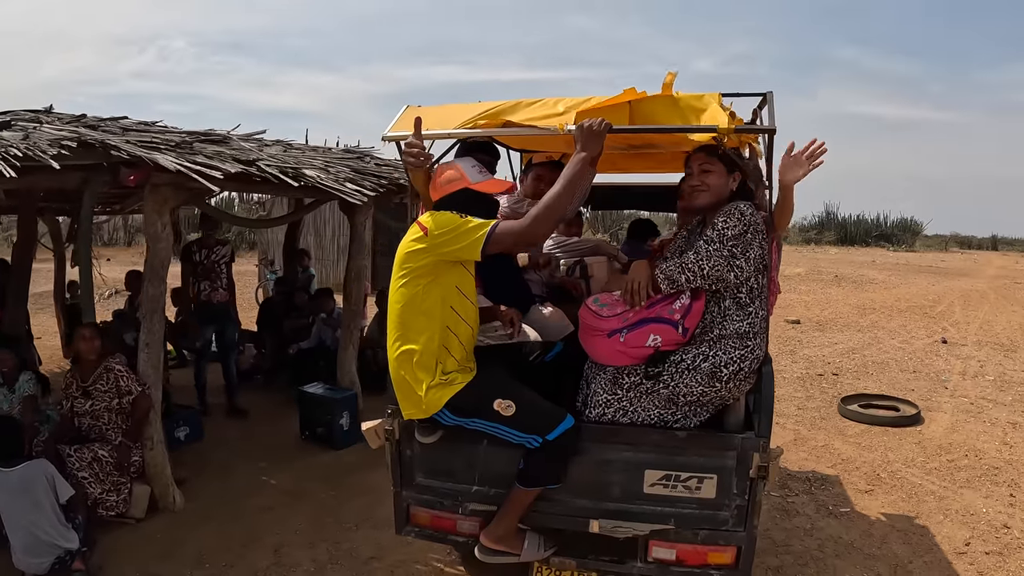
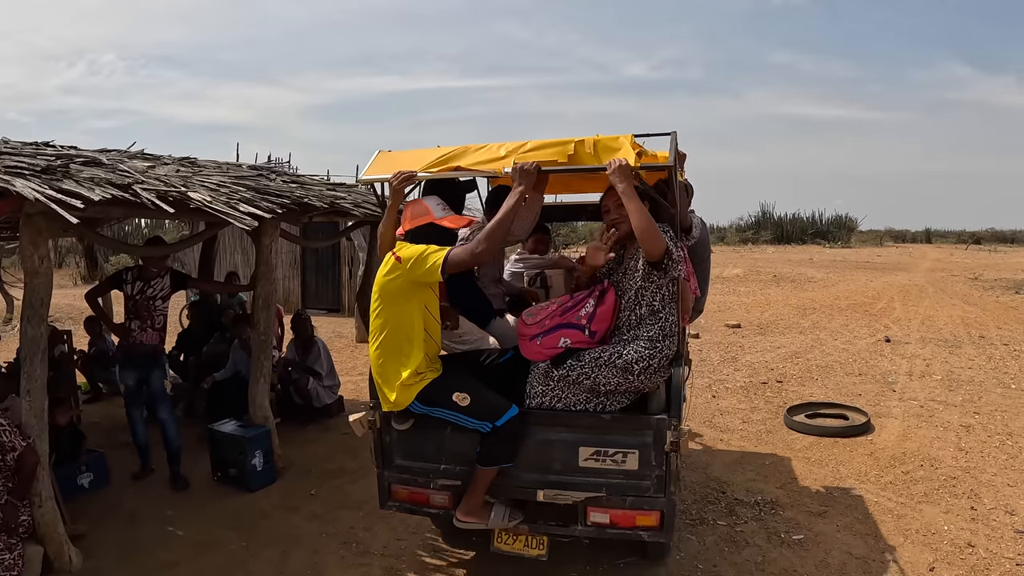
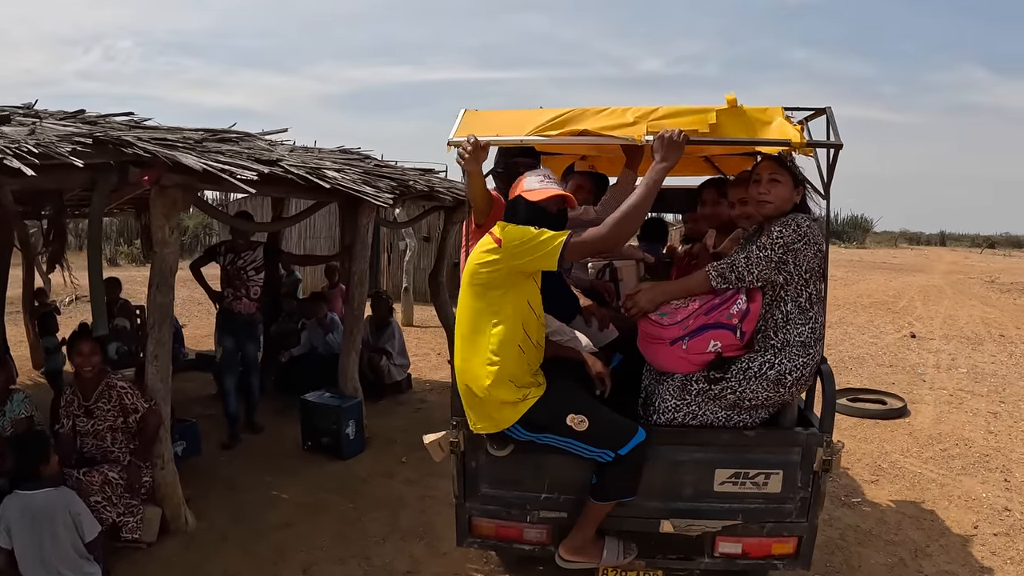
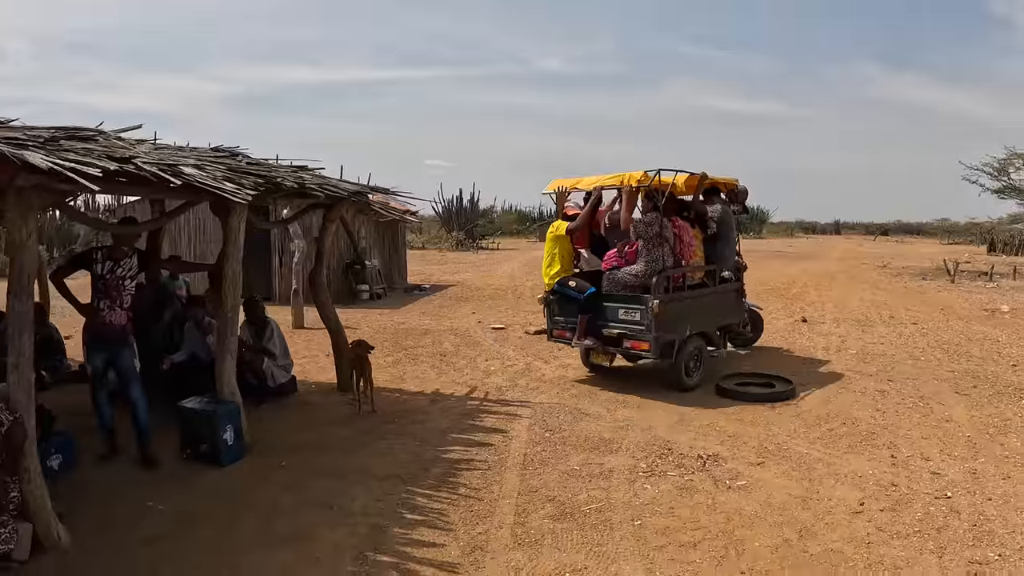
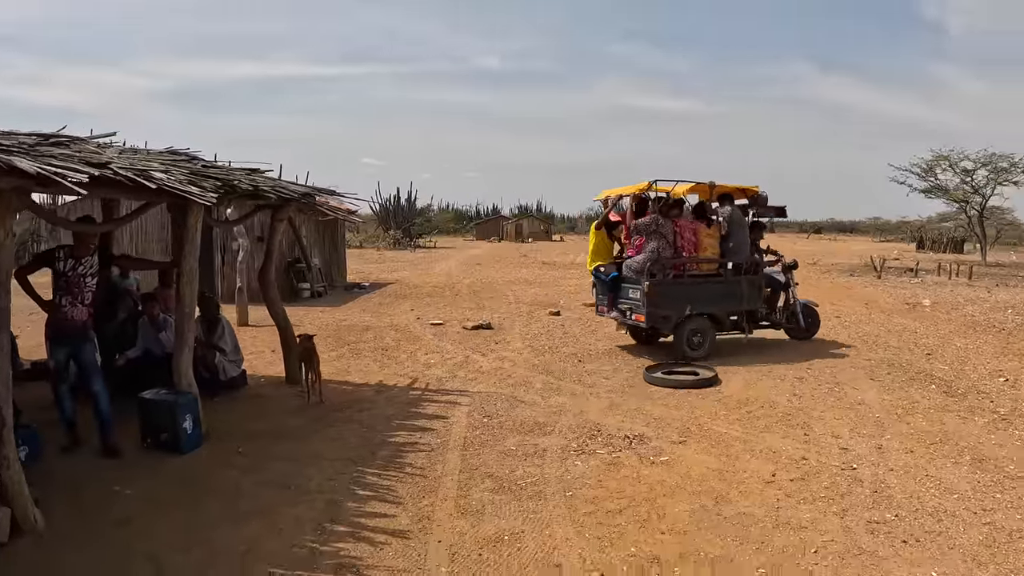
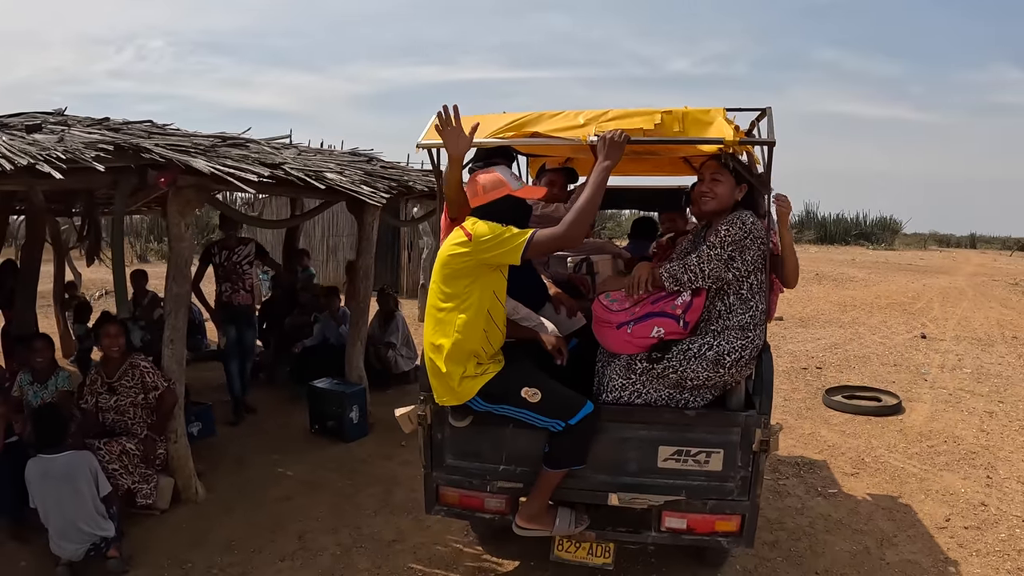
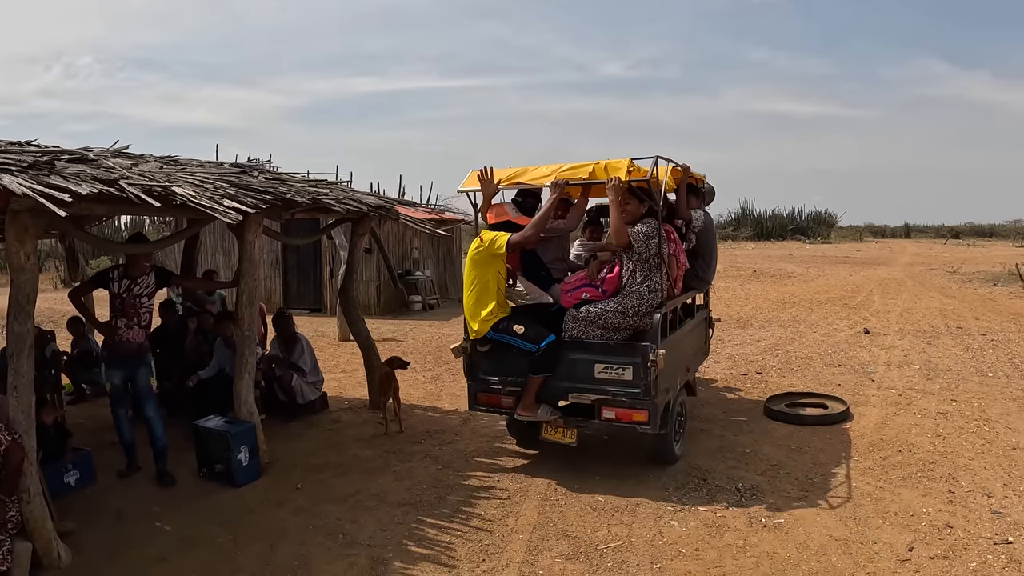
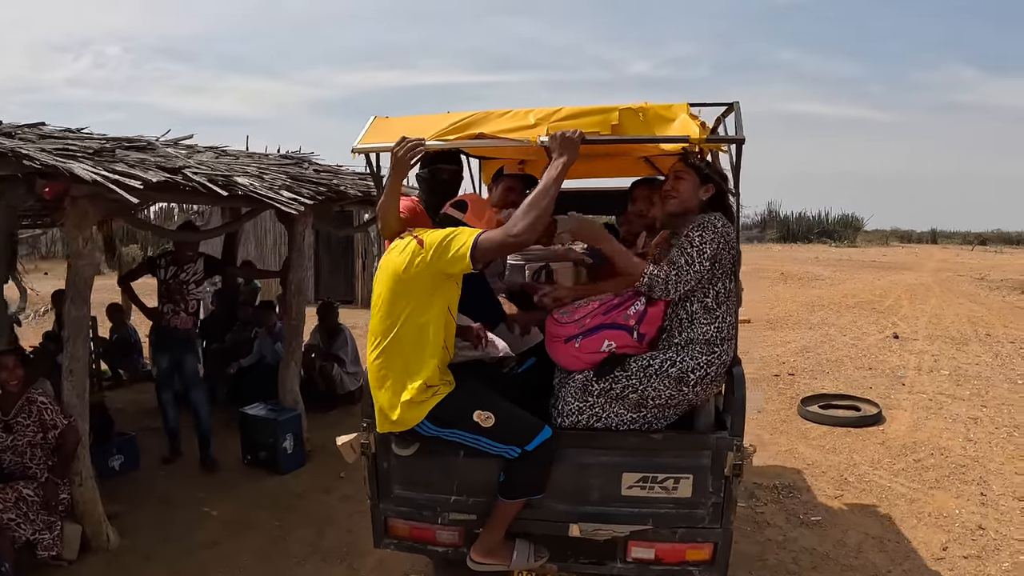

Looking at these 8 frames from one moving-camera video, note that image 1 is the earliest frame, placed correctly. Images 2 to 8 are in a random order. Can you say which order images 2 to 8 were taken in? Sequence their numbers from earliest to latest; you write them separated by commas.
6, 3, 8, 2, 7, 4, 5
